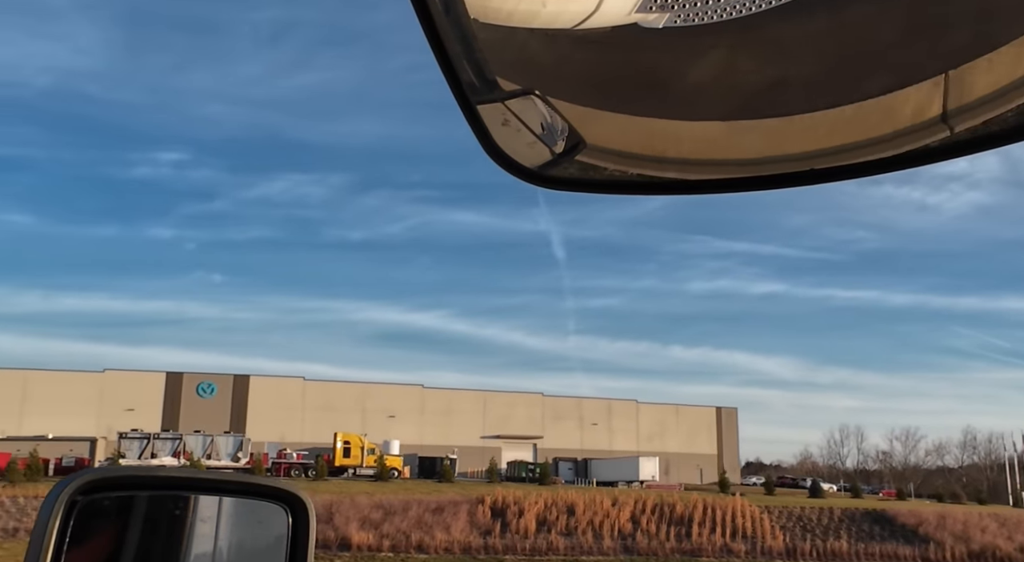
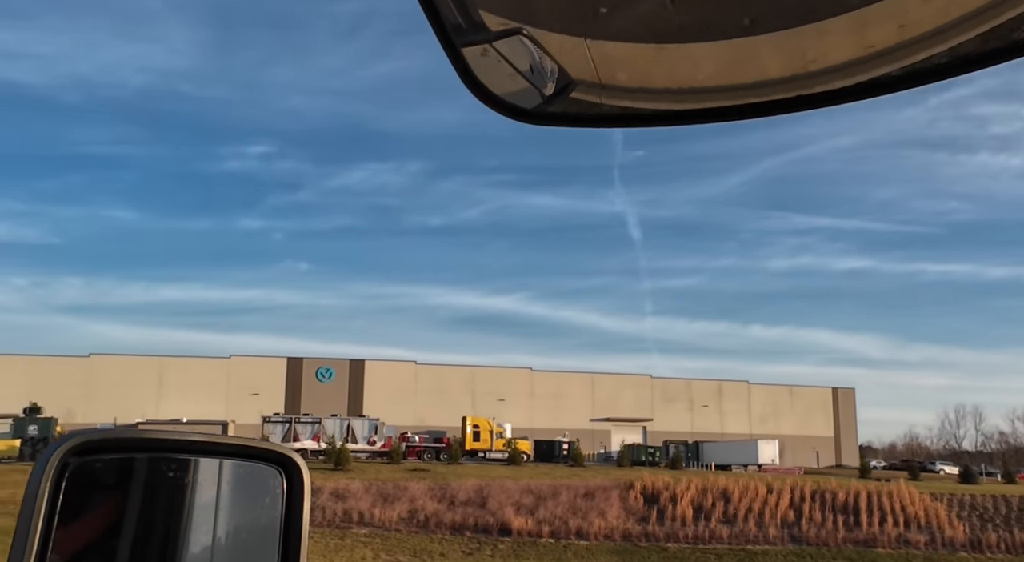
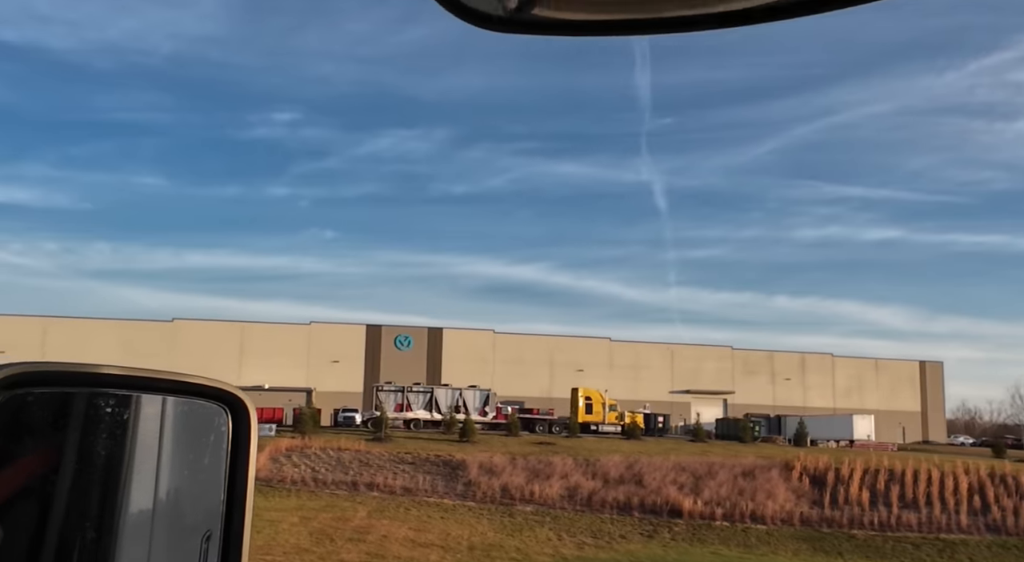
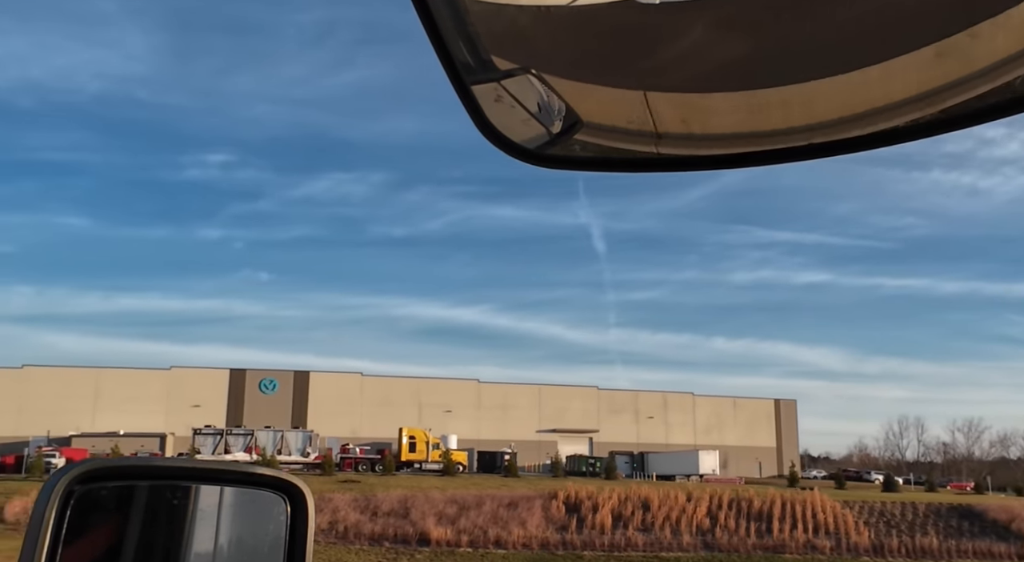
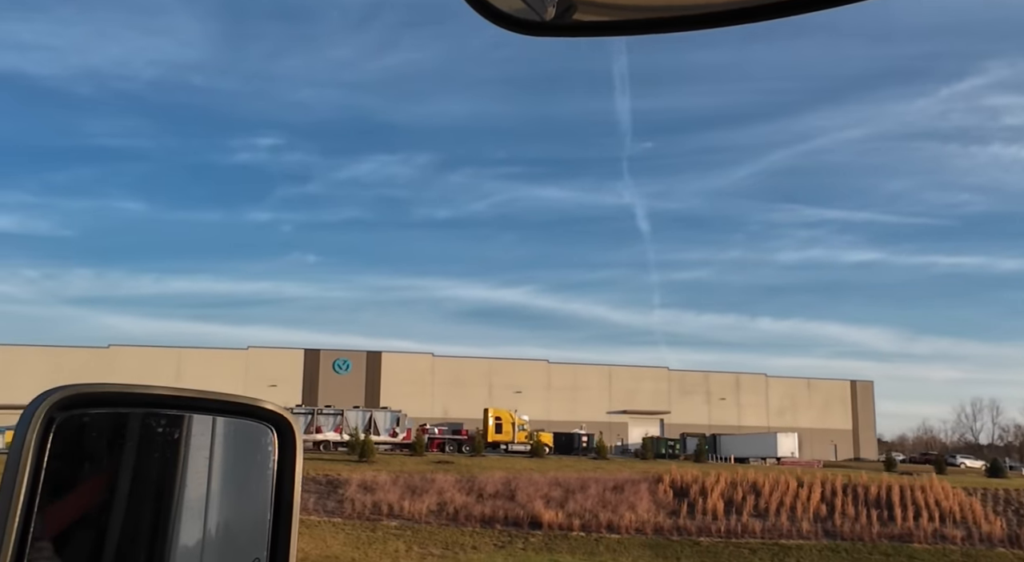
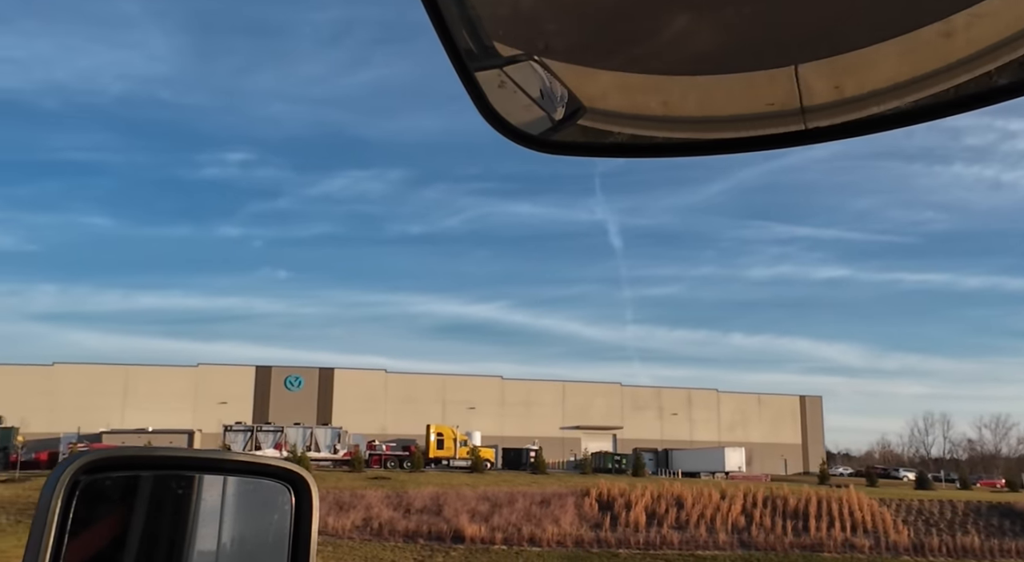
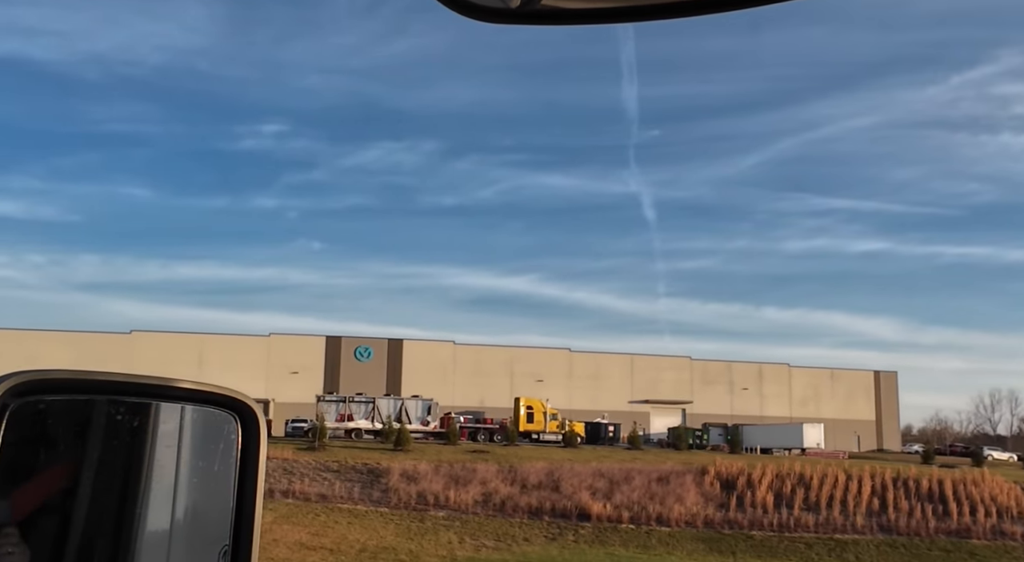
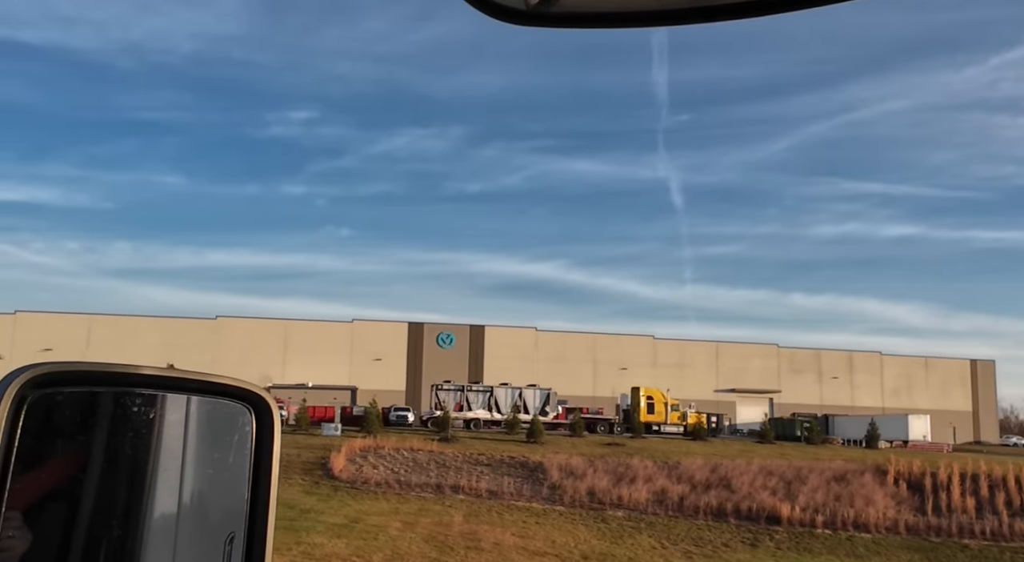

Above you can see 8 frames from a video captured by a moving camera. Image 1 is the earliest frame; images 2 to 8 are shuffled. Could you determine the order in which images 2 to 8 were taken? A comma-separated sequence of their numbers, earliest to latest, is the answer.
4, 6, 2, 5, 7, 3, 8
